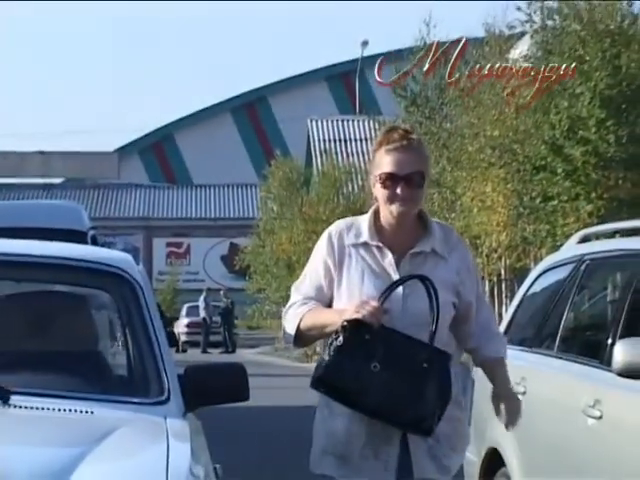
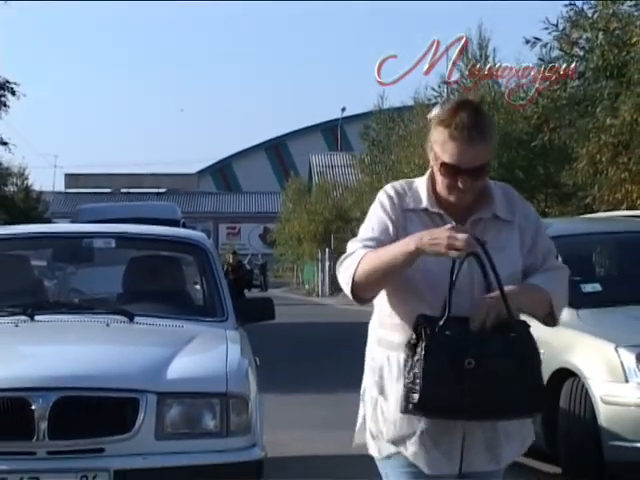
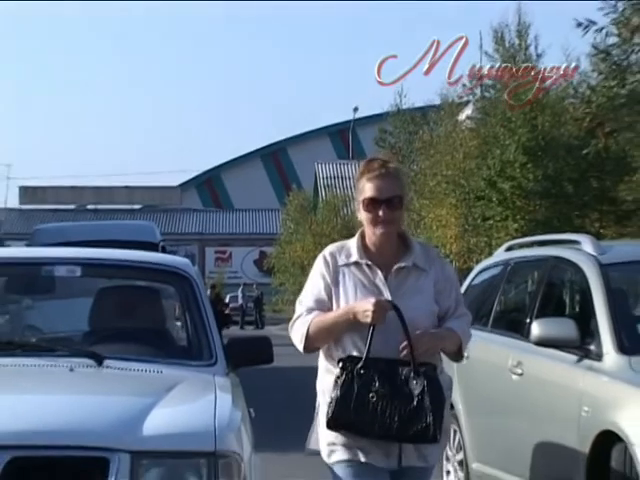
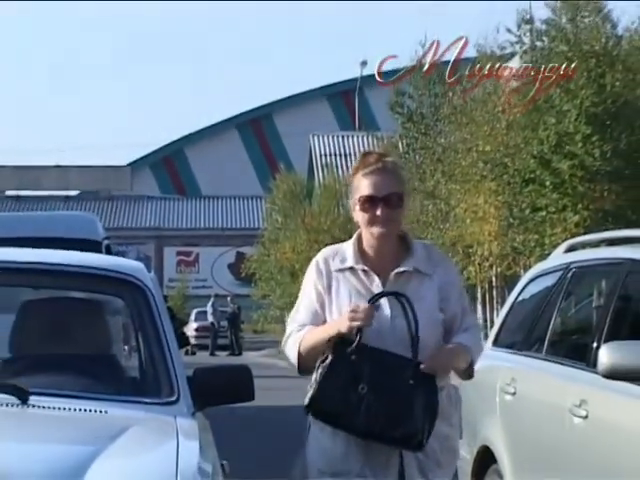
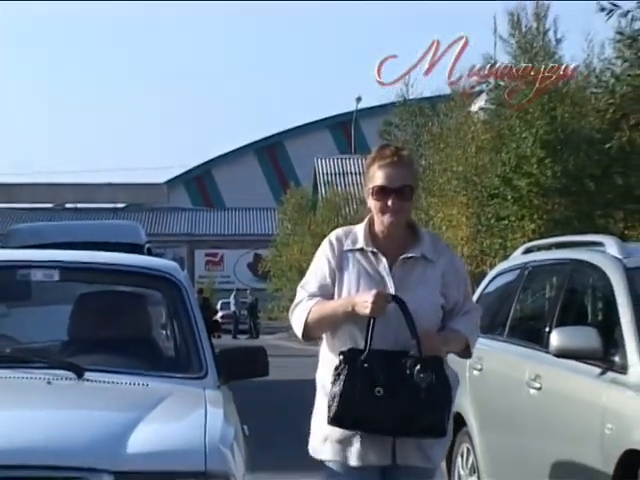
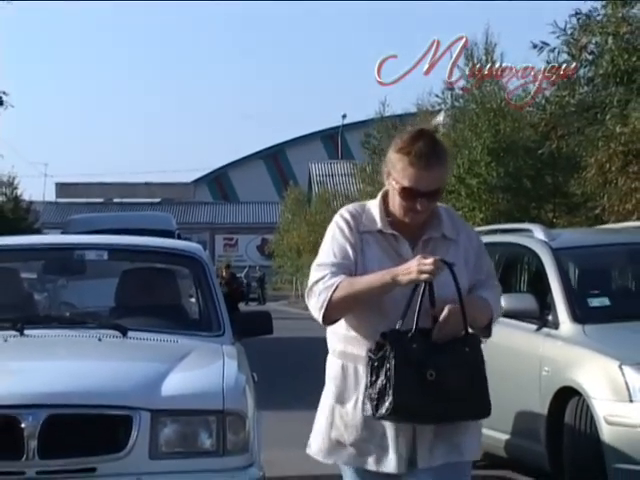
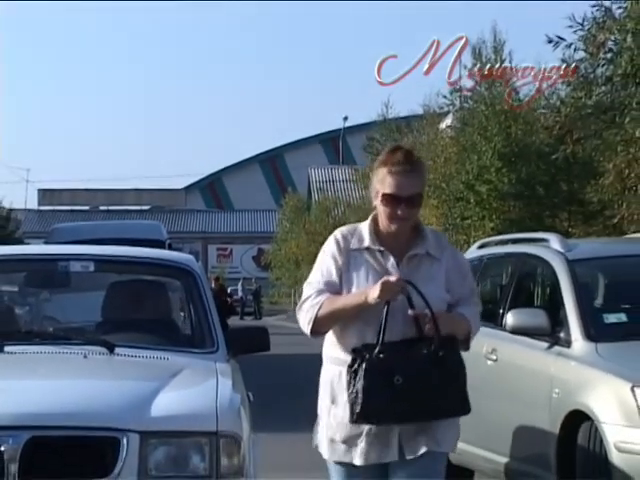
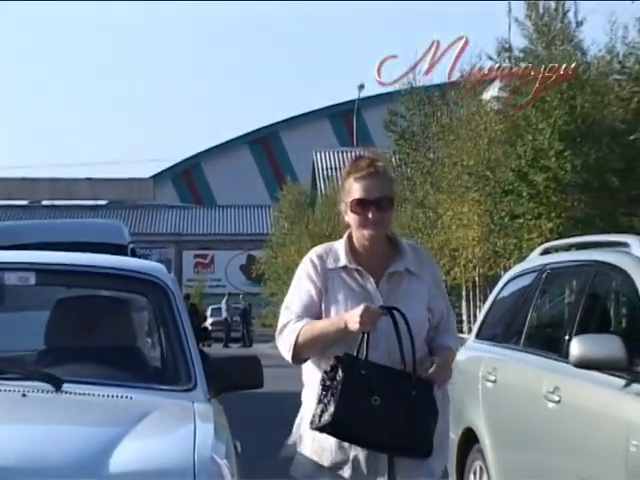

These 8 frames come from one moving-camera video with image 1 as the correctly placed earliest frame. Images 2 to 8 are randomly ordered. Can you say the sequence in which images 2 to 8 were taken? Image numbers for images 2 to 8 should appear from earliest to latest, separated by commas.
4, 8, 5, 3, 7, 6, 2
